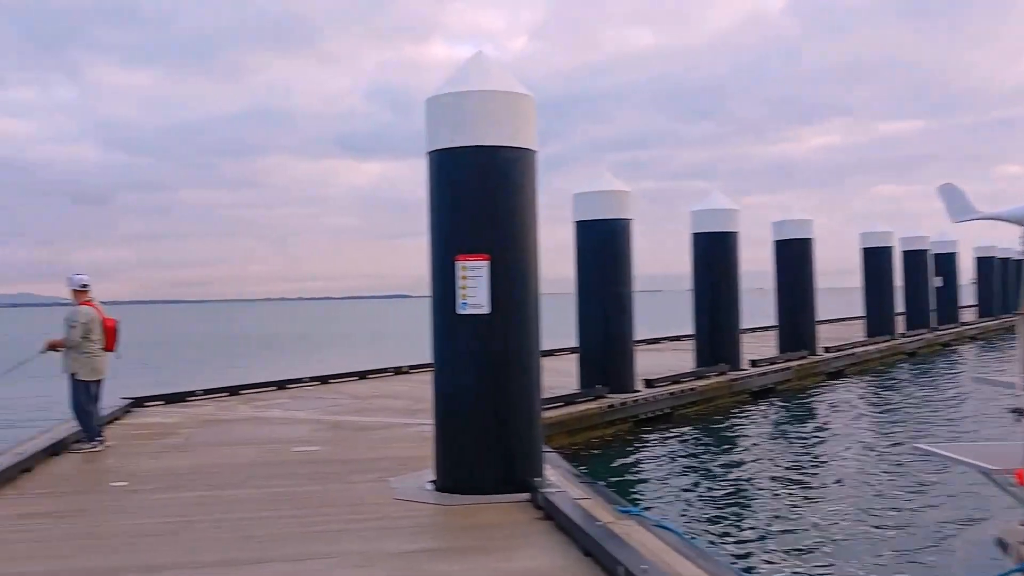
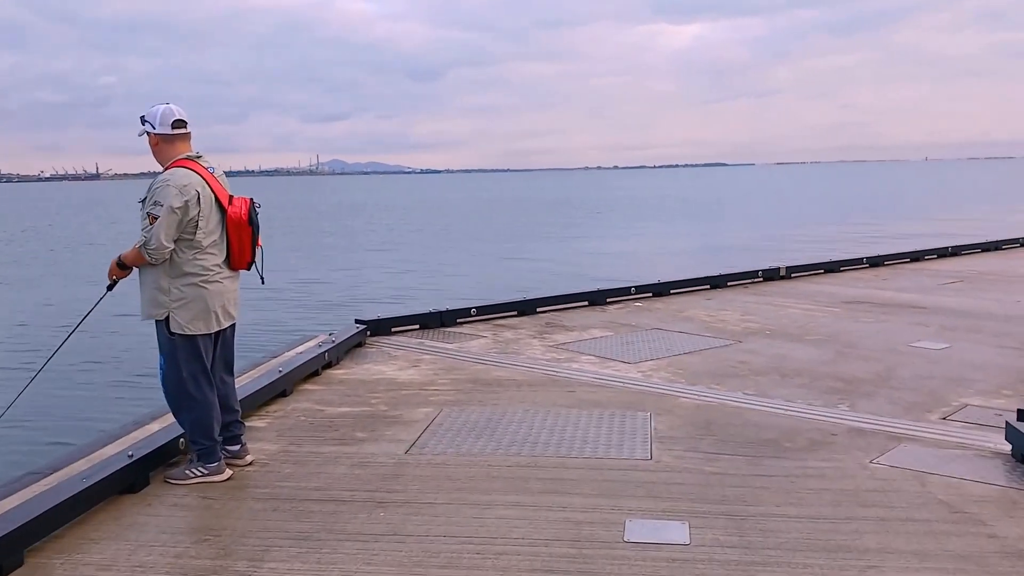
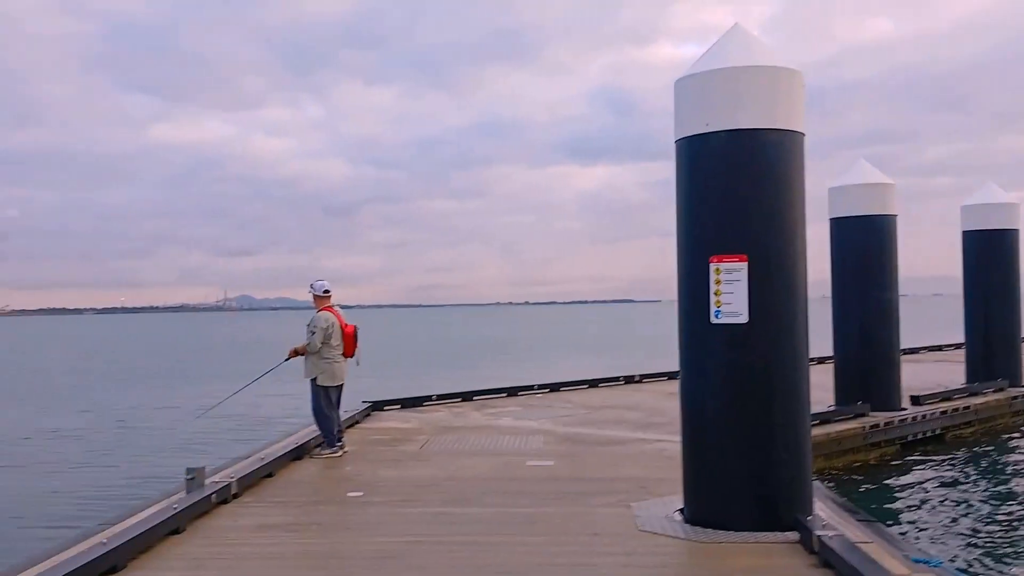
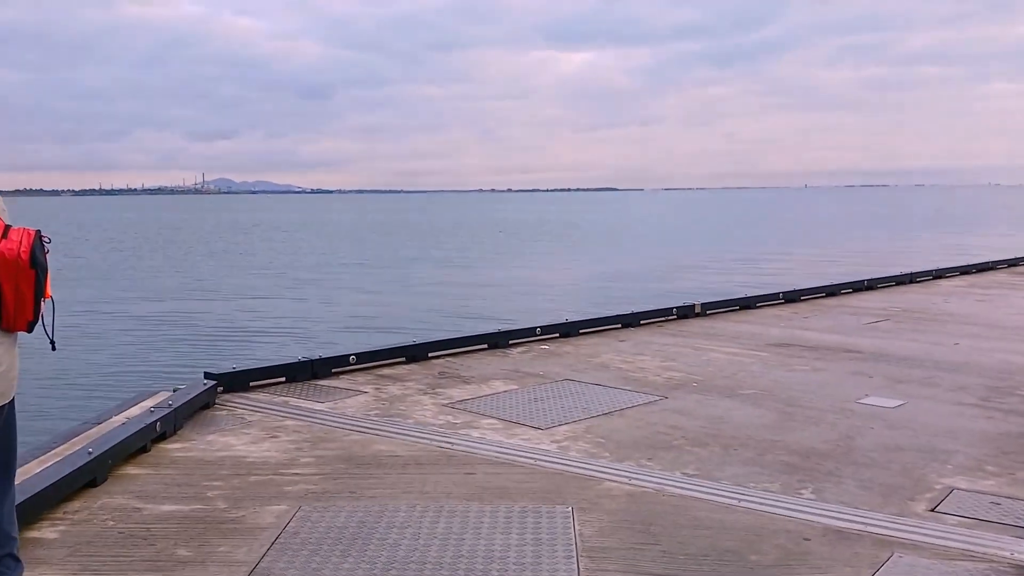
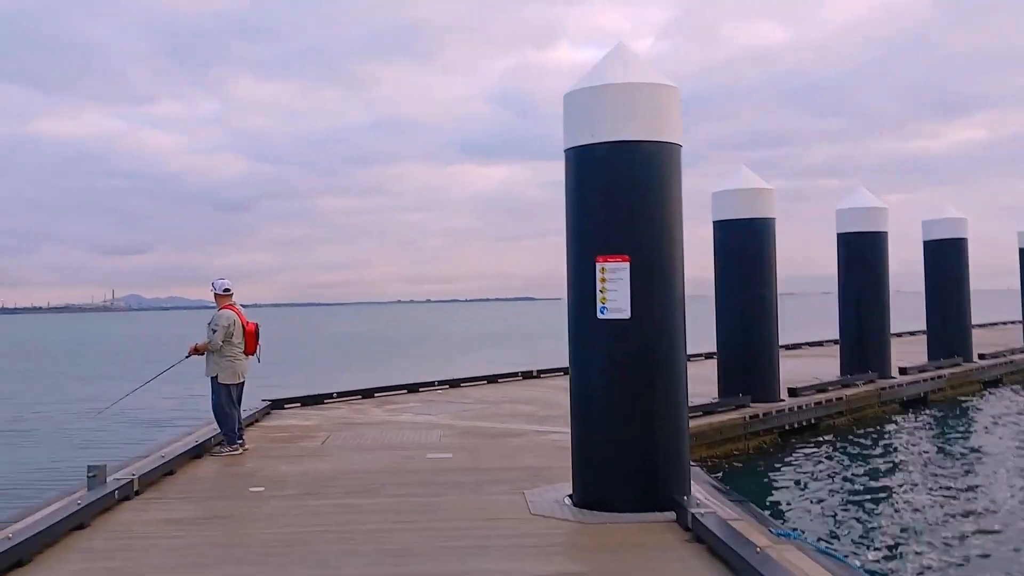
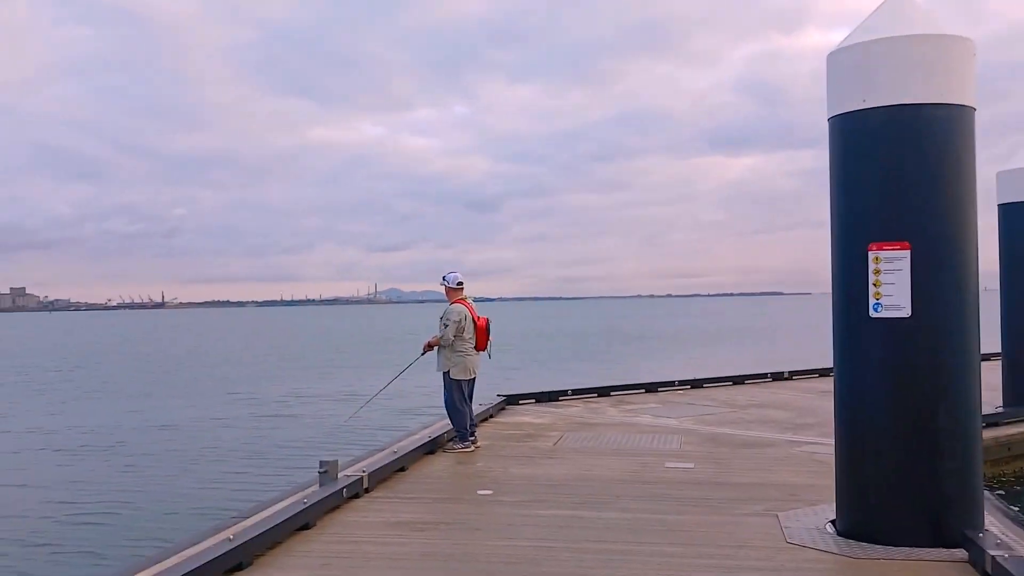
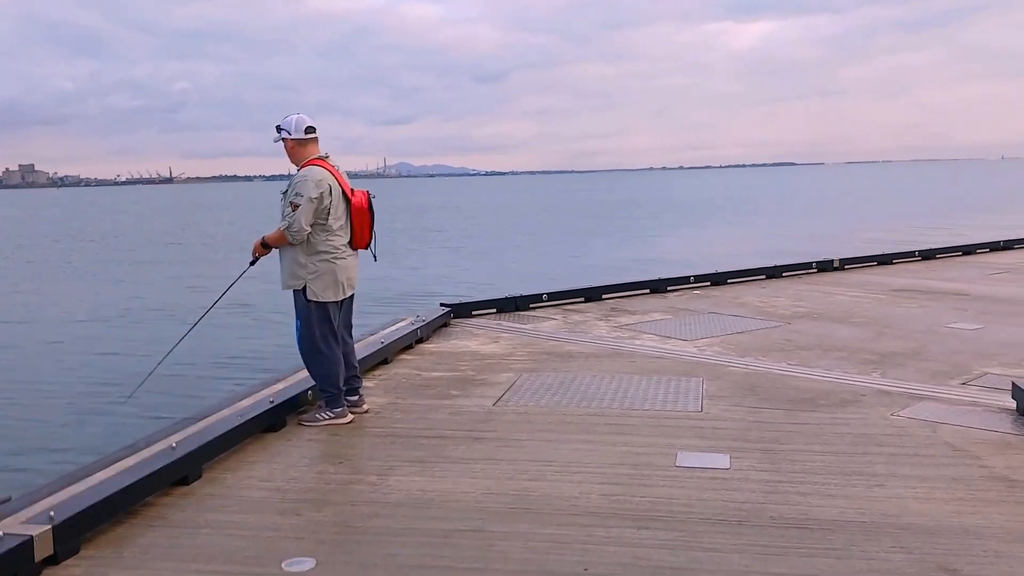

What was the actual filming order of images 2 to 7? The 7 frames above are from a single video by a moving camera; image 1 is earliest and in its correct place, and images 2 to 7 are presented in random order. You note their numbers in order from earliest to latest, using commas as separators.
5, 3, 6, 7, 2, 4
